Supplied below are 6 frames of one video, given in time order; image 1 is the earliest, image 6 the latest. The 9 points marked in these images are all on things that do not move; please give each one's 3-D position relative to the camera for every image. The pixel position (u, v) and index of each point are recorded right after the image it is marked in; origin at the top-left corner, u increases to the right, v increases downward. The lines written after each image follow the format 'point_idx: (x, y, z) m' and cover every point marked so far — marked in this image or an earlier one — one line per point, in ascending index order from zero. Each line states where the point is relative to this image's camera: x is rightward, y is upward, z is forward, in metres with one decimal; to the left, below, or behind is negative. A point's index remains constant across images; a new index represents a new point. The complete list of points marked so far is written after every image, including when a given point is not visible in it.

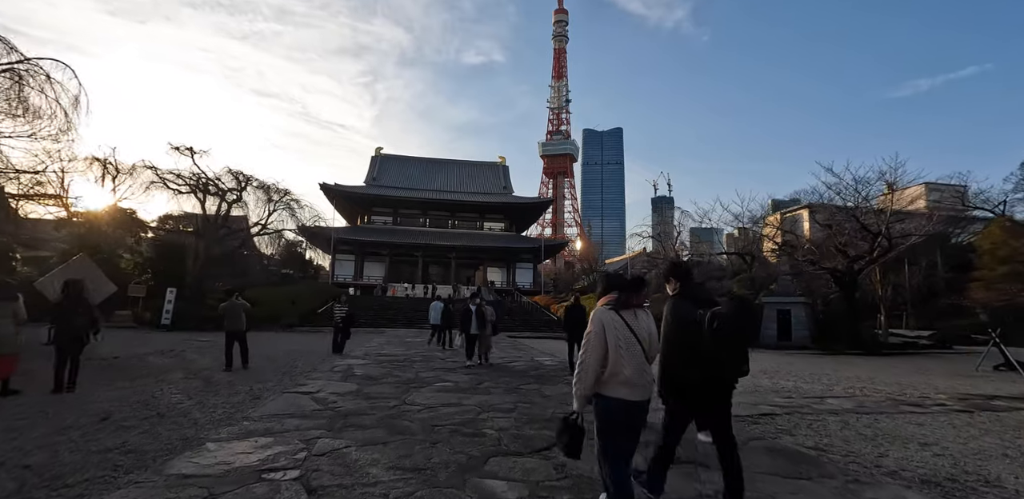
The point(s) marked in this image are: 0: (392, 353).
0: (-2.8, -2.4, +10.4) m
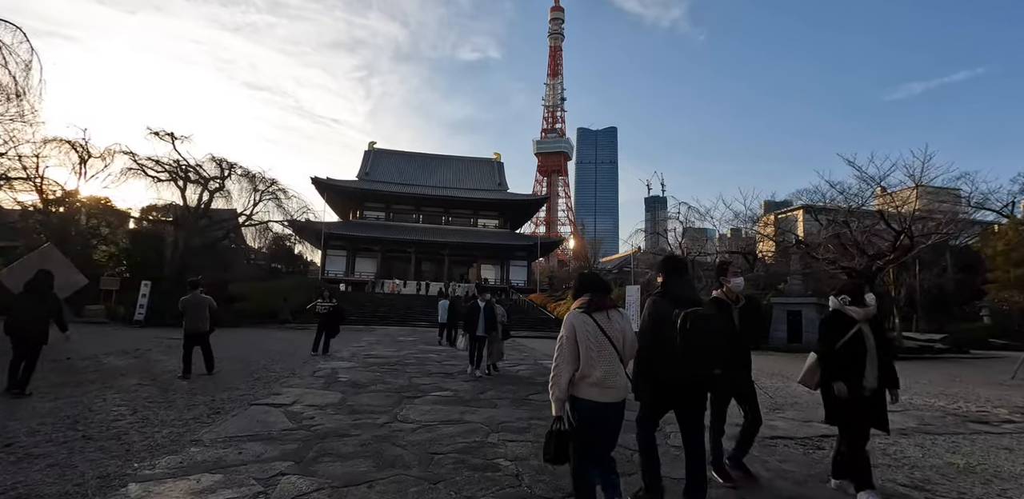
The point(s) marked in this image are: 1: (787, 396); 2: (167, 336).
0: (-2.7, -2.2, +9.5) m
1: (+4.0, -2.1, +6.6) m
2: (-8.3, -2.1, +10.9) m
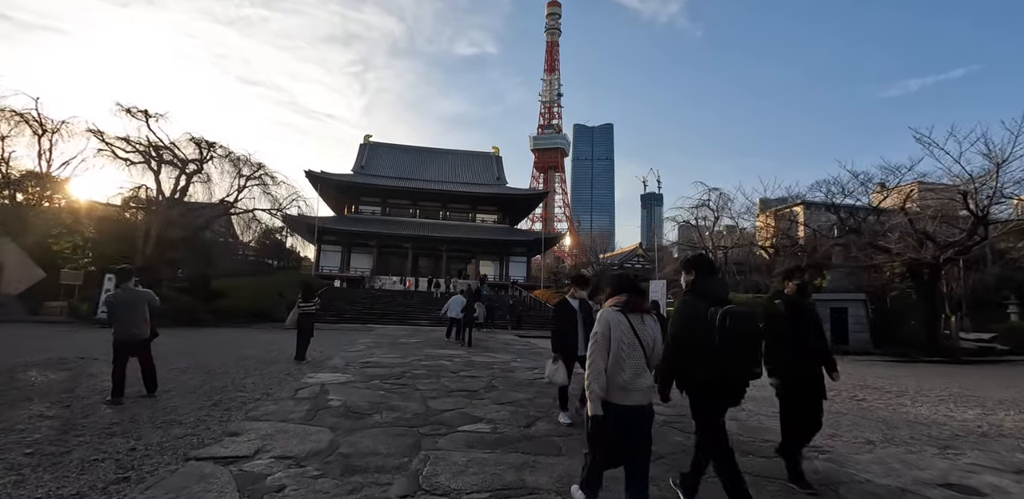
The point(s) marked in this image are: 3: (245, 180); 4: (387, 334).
0: (-2.2, -1.9, +7.8) m
1: (+4.6, -1.9, +5.0) m
2: (-7.8, -1.8, +9.1) m
3: (-9.5, +2.5, +16.2) m
4: (-3.8, -2.6, +13.9) m
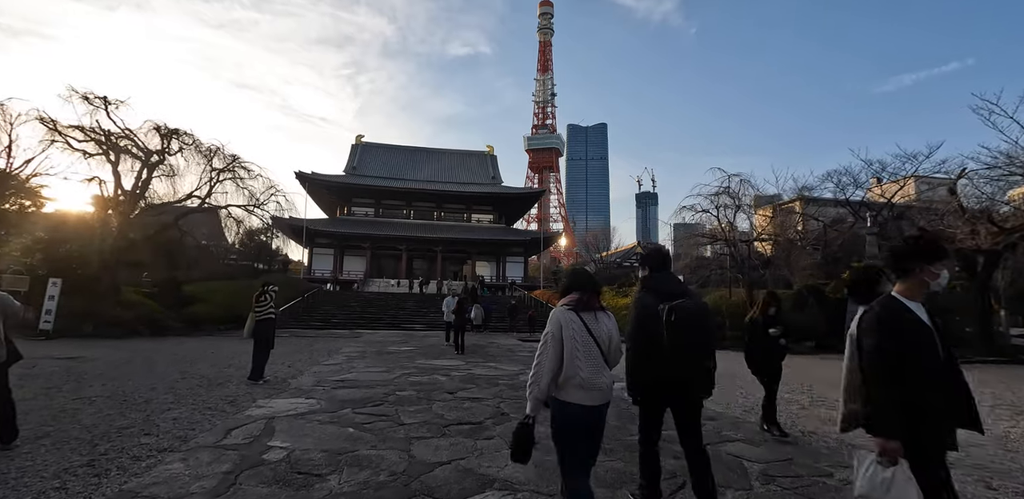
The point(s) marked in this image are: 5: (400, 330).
0: (-2.1, -1.8, +6.3) m
1: (+4.7, -1.7, +3.6) m
2: (-7.7, -1.8, +7.5) m
3: (-9.5, +2.5, +14.6) m
4: (-3.7, -2.5, +12.4) m
5: (-4.0, -2.9, +16.5) m
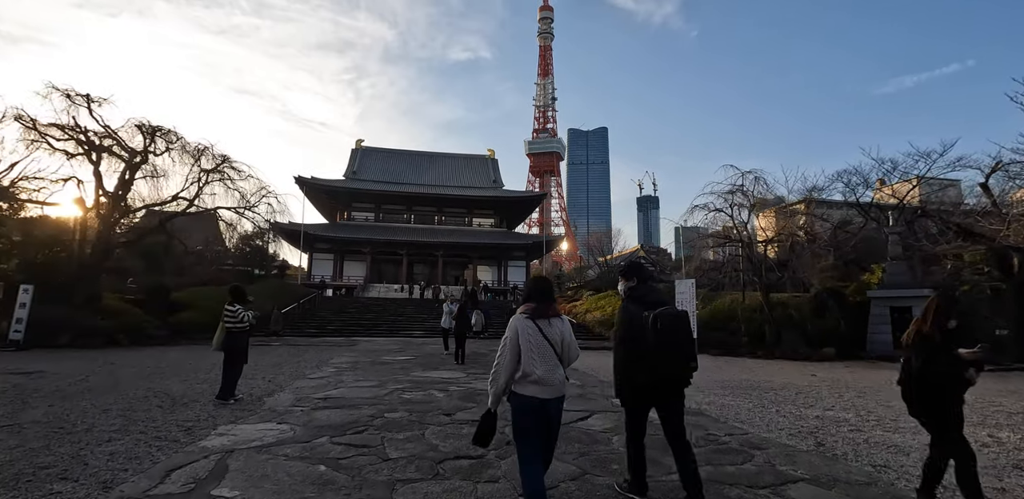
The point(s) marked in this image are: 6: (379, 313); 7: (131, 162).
0: (-2.0, -1.8, +5.6) m
1: (+4.8, -1.6, +2.8) m
2: (-7.6, -1.8, +6.8) m
3: (-9.4, +2.3, +13.9) m
4: (-3.6, -2.6, +11.6) m
5: (-3.9, -3.0, +15.7) m
6: (-5.8, -2.8, +19.7) m
7: (-10.8, +2.5, +12.9) m
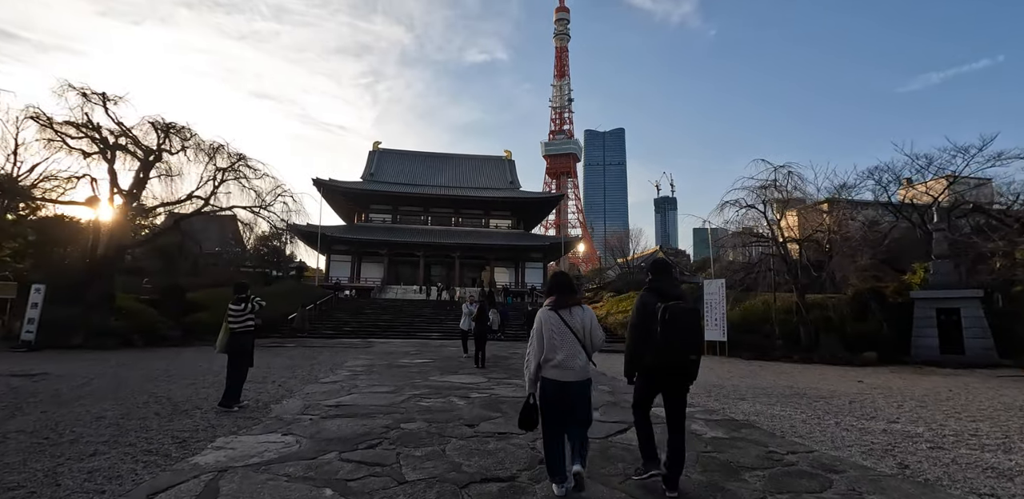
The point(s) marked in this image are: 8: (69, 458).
0: (-1.7, -1.7, +5.1) m
1: (+5.0, -1.5, +2.2) m
2: (-7.2, -1.8, +6.6) m
3: (-8.8, +2.3, +13.8) m
4: (-3.1, -2.5, +11.2) m
5: (-3.3, -3.0, +15.4) m
6: (-5.0, -2.8, +19.4) m
7: (-10.2, +2.5, +12.8) m
8: (-3.0, -1.4, +3.2) m
